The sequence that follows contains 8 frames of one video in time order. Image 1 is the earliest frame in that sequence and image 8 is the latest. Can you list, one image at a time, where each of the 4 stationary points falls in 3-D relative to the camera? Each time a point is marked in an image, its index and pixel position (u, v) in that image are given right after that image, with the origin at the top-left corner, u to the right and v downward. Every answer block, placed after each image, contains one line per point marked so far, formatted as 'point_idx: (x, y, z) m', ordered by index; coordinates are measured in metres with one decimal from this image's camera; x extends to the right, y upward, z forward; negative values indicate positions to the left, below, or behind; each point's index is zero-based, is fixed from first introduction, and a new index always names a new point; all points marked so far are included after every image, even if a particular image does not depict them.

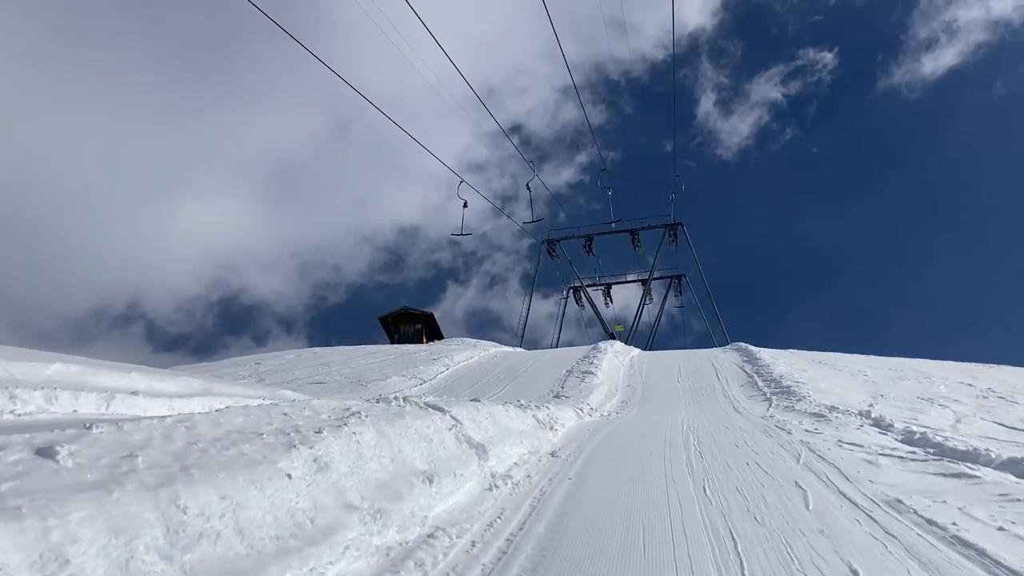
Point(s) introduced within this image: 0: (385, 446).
0: (-0.7, -0.8, +4.7) m
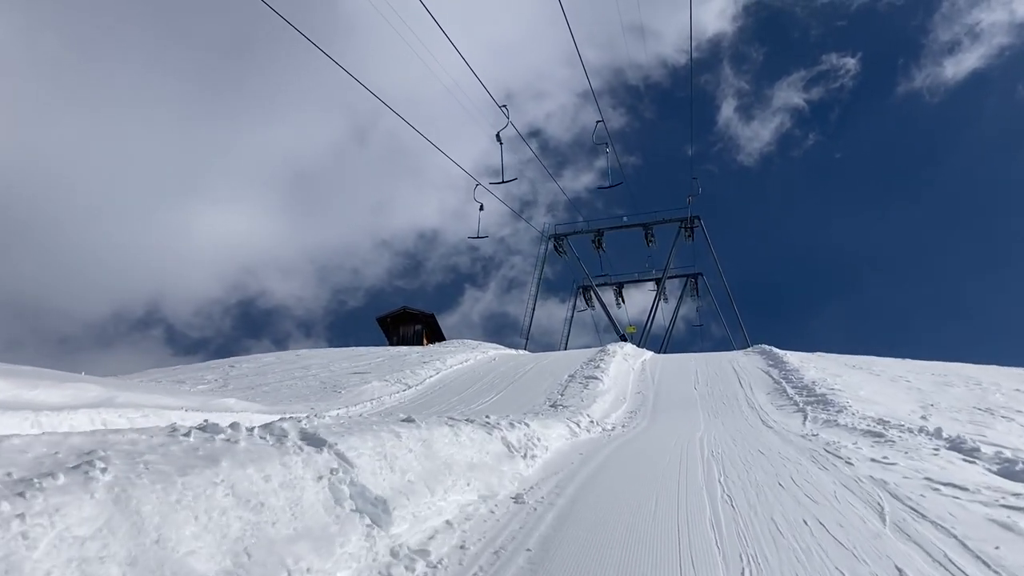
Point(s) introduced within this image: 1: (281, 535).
0: (-1.0, -0.6, +2.4) m
1: (-0.8, -0.8, +3.0) m
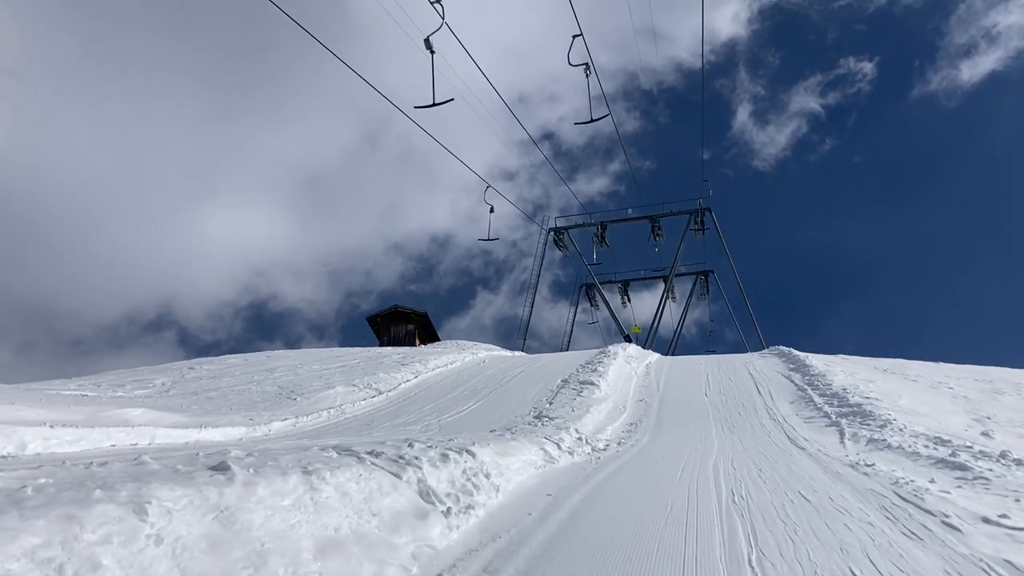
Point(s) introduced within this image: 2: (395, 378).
0: (-1.5, -0.5, +0.1) m
1: (-1.2, -0.6, +0.7) m
2: (-2.3, -1.8, +18.2) m
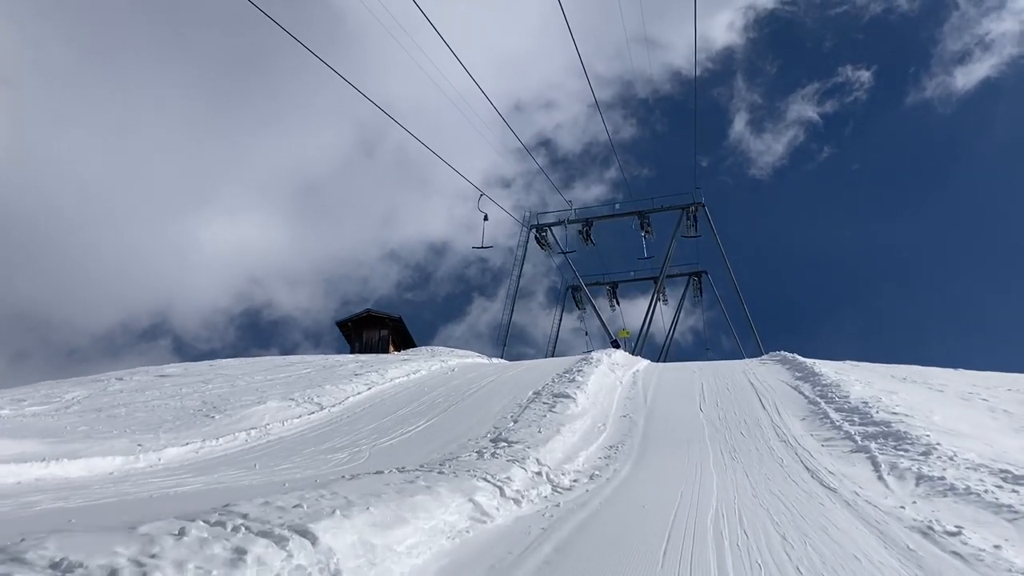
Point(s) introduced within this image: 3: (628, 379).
0: (-1.9, -0.3, -2.2) m
1: (-1.6, -0.5, -1.6) m
2: (-2.9, -1.8, +15.8) m
3: (+2.1, -1.7, +16.9) m
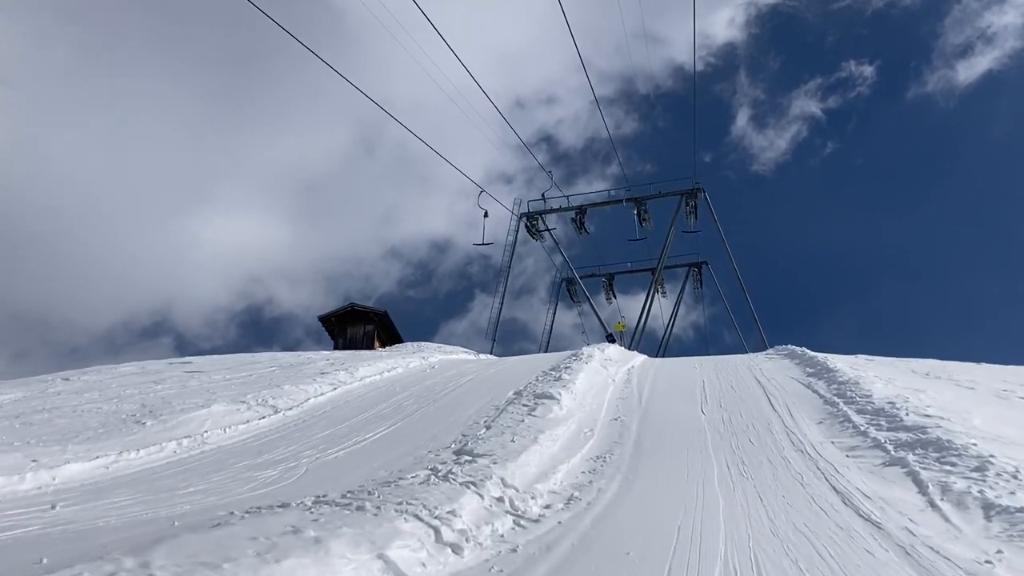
0: (-2.2, -0.2, -3.8) m
1: (-1.9, -0.4, -3.2) m
2: (-3.2, -1.6, +14.2) m
3: (+1.8, -1.5, +15.3) m
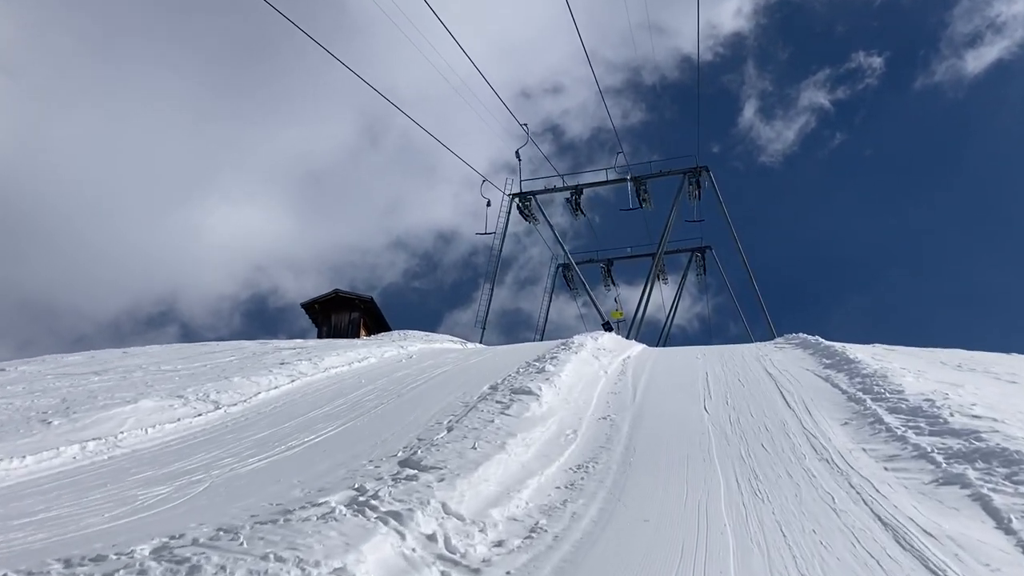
0: (-2.6, -0.2, -5.4) m
1: (-2.3, -0.3, -4.8) m
2: (-3.5, -1.3, +12.6) m
3: (+1.5, -1.2, +13.7) m
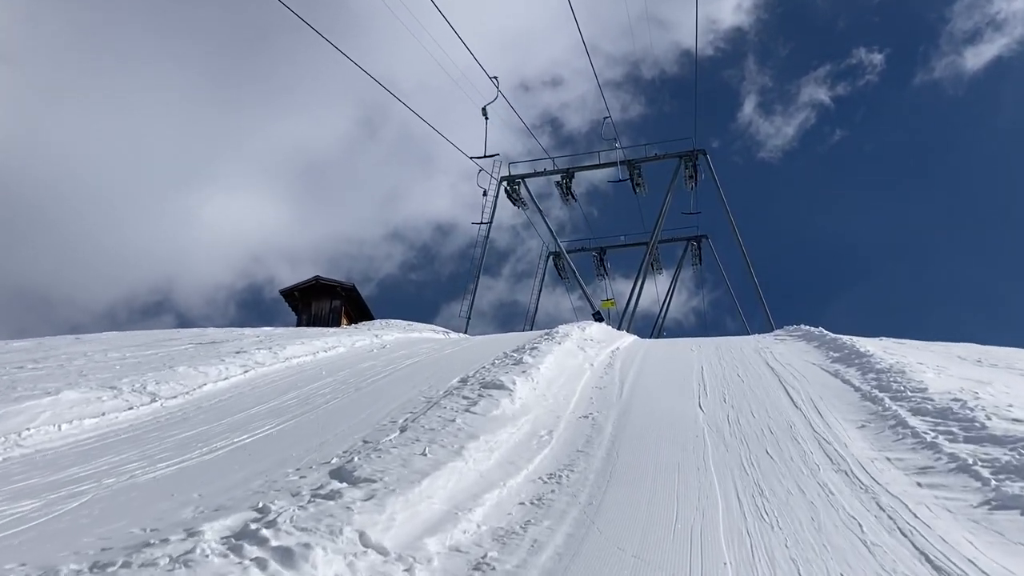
0: (-2.8, -0.1, -6.7) m
1: (-2.5, -0.2, -6.0) m
2: (-3.8, -1.1, +11.4) m
3: (+1.2, -1.0, +12.5) m
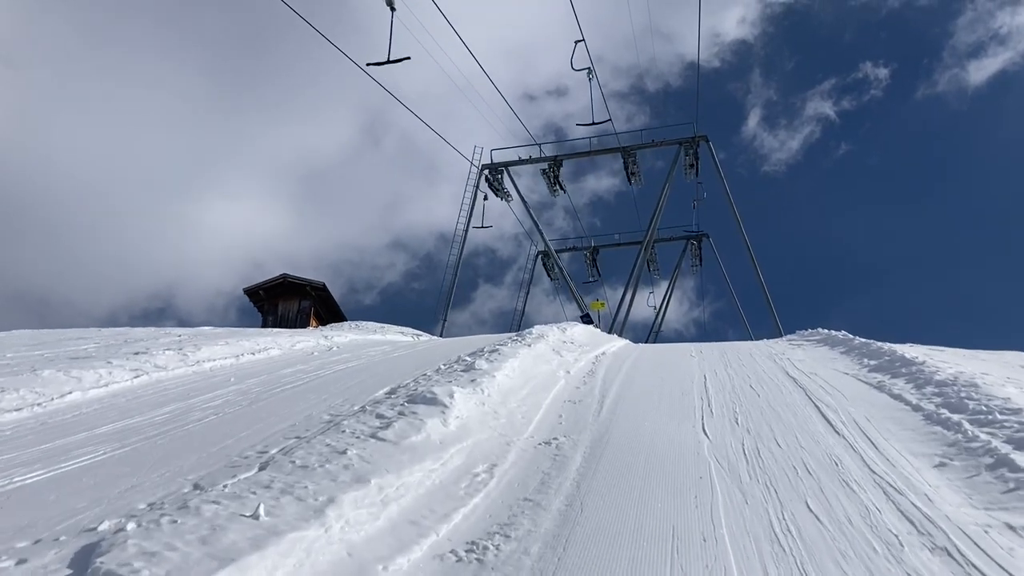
0: (-3.2, +0.2, -9.0) m
1: (-3.0, +0.1, -8.4) m
2: (-4.3, -0.9, +9.0) m
3: (+0.8, -0.9, +10.1) m
